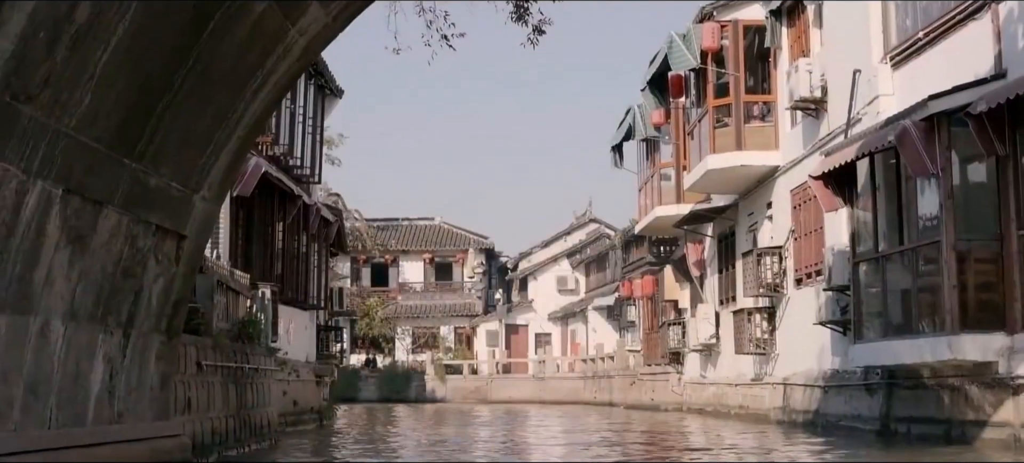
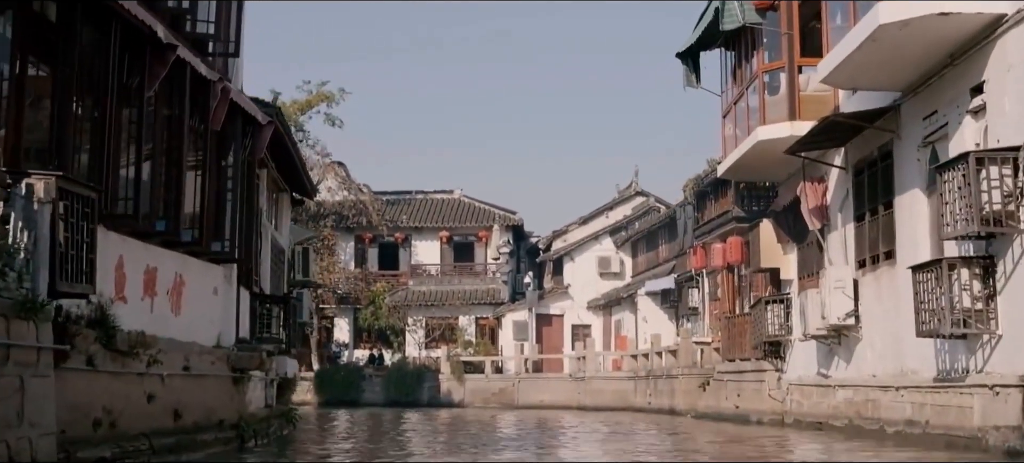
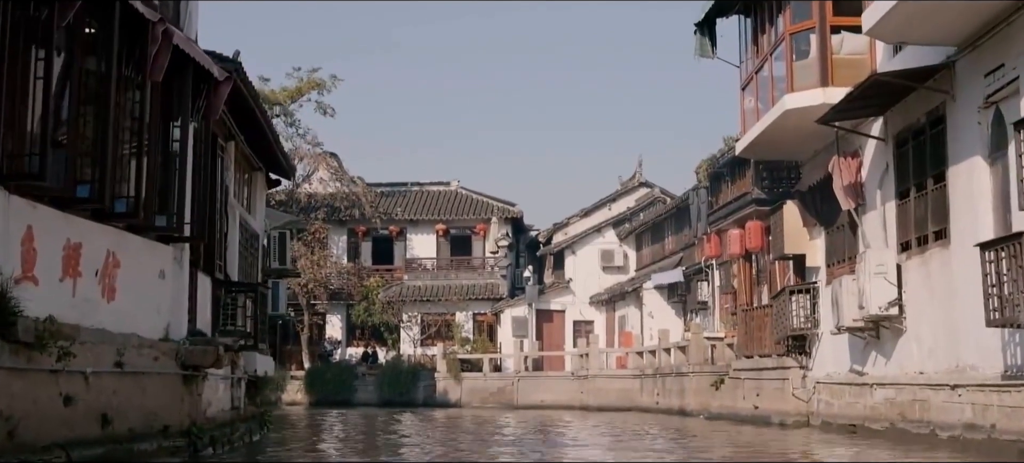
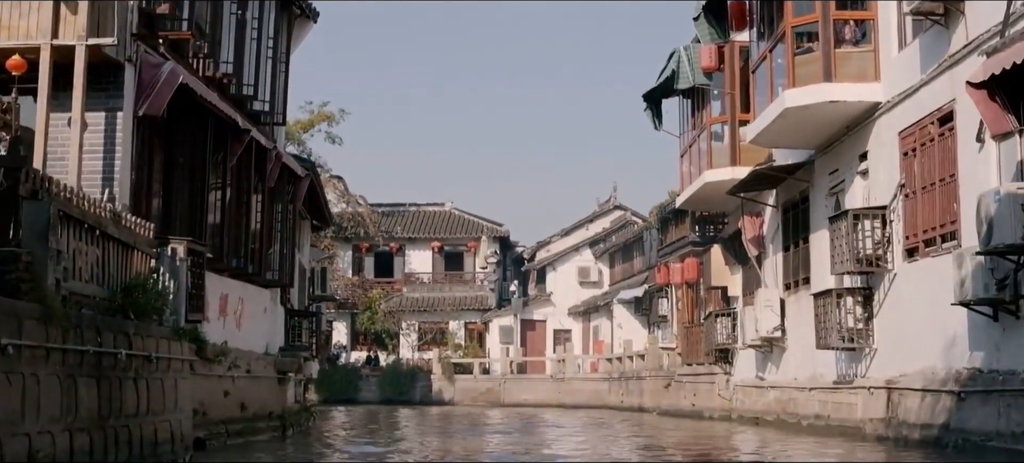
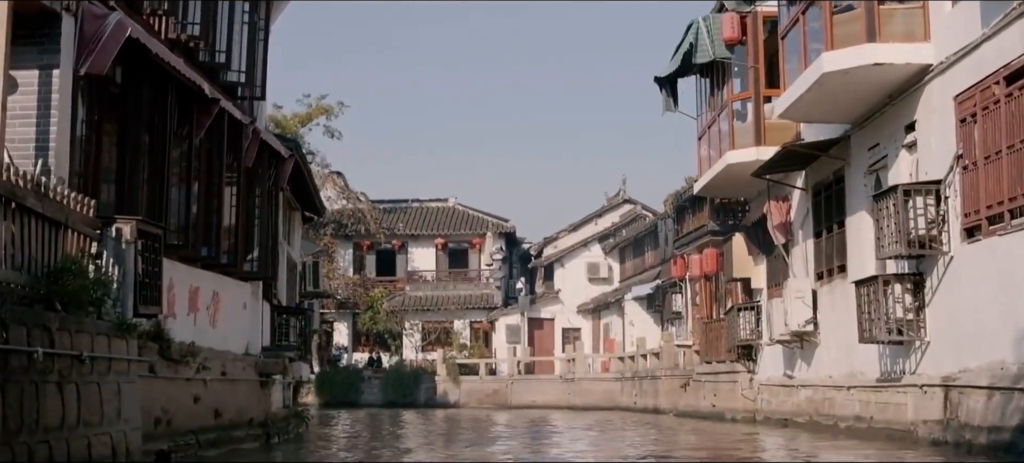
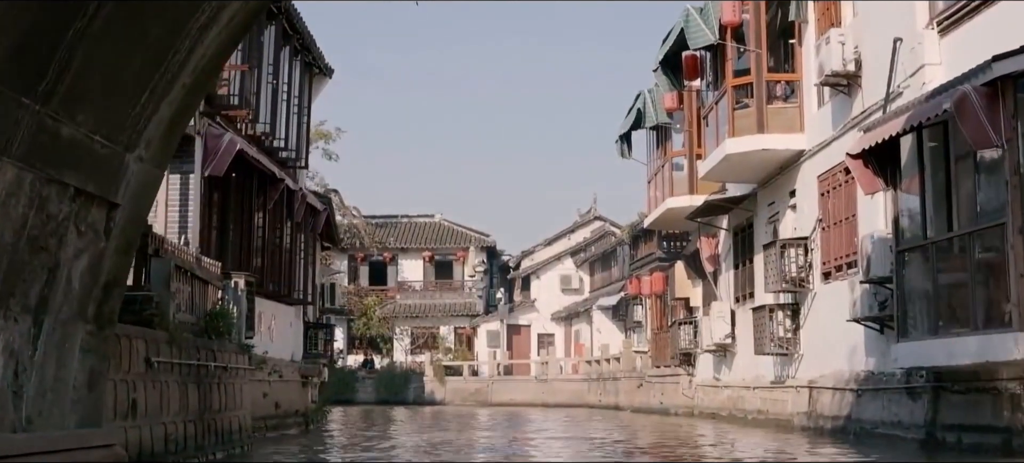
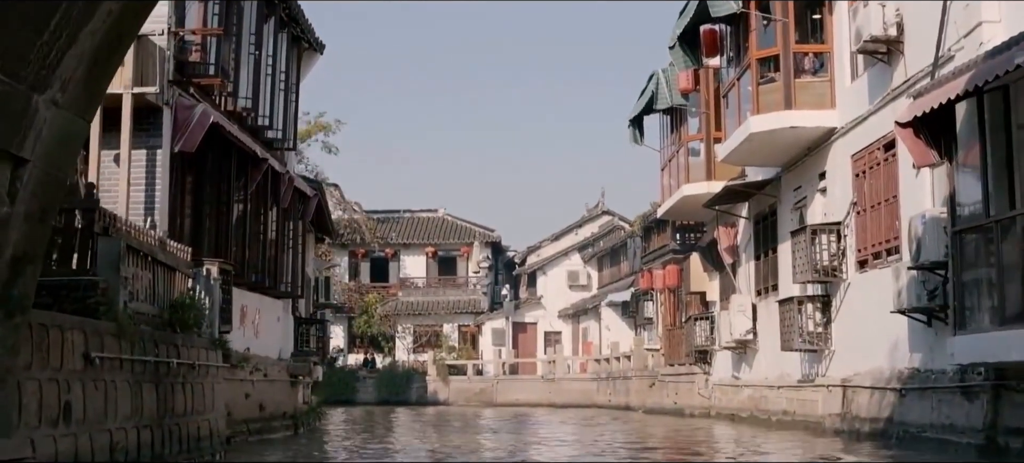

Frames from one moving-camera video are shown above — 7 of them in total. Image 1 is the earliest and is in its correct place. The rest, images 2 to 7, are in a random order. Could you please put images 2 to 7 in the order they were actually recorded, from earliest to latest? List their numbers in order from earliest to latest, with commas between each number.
6, 7, 4, 5, 2, 3
